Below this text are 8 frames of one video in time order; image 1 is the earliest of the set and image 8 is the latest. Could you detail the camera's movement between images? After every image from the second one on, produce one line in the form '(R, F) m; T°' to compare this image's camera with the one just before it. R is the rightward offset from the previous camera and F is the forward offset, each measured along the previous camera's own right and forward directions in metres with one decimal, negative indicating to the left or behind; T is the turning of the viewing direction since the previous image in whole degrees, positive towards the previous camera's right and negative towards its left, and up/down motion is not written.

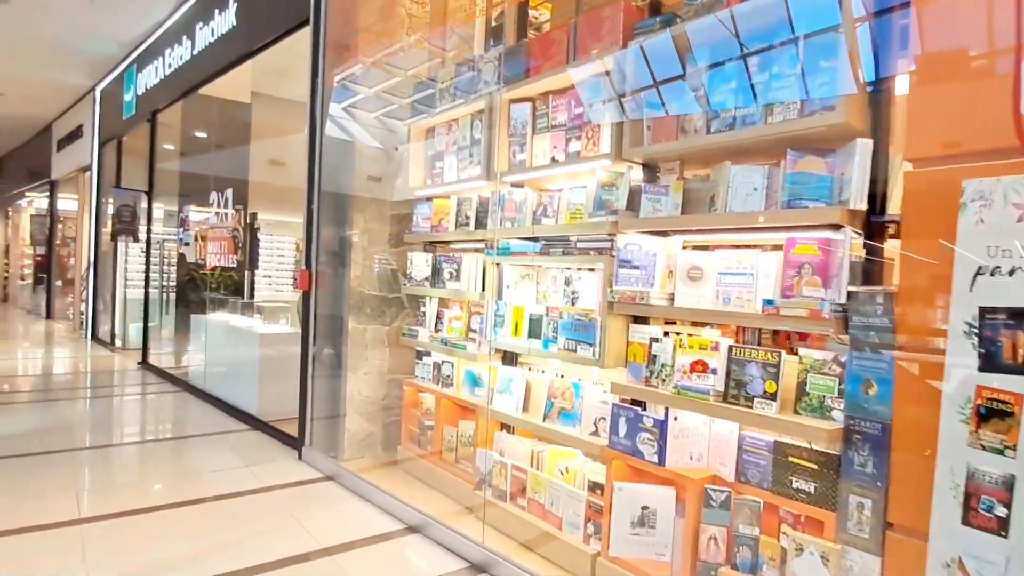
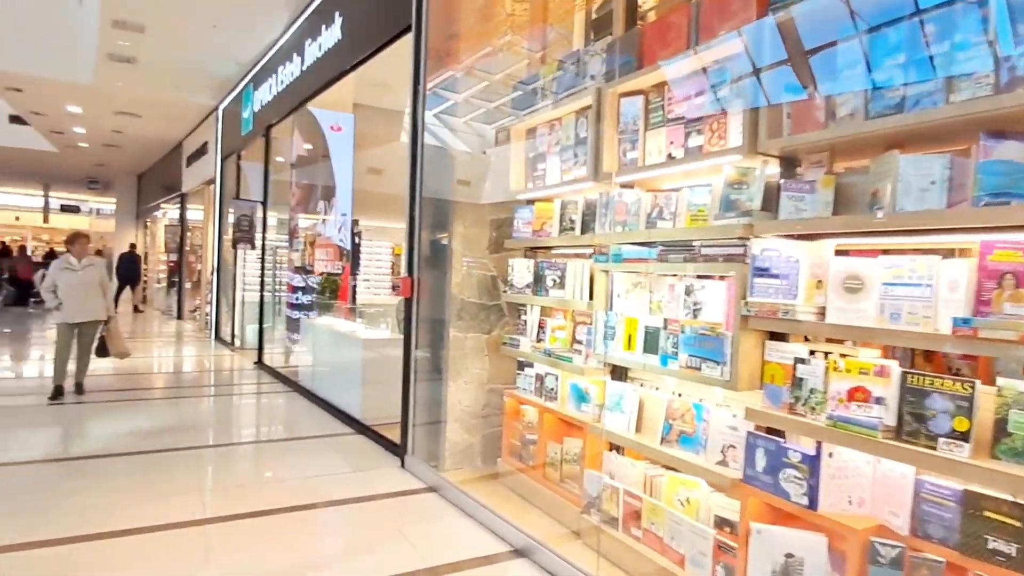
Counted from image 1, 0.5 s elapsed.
(-0.1, +0.2) m; -9°
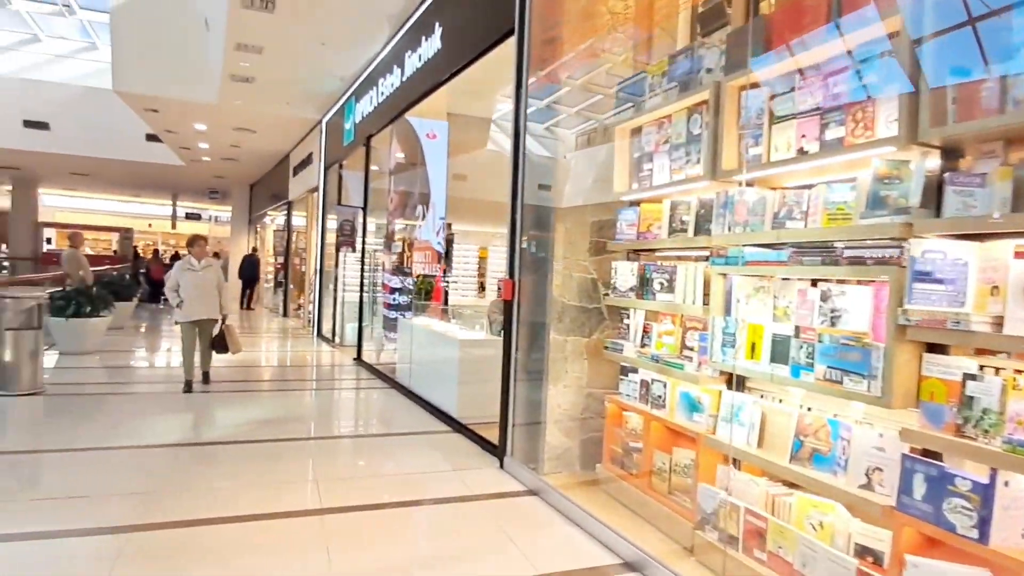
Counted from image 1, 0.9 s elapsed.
(-0.1, 0.0) m; -8°
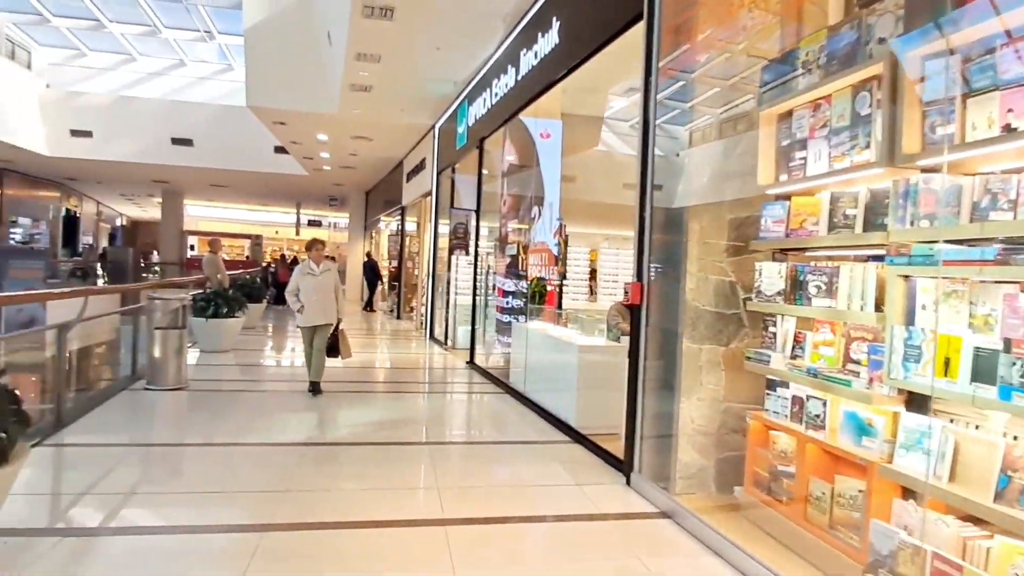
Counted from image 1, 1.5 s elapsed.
(-0.2, +0.2) m; -10°
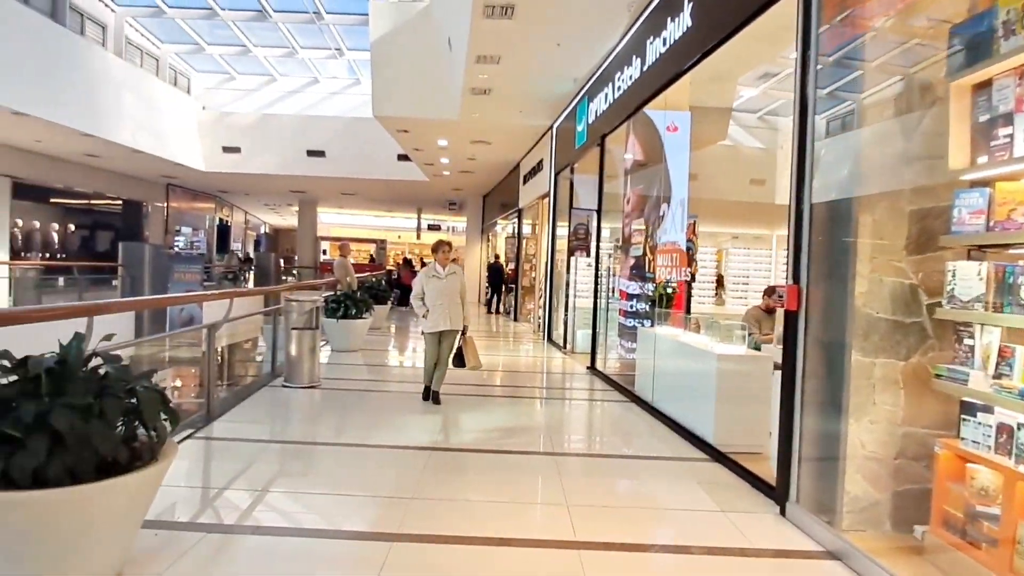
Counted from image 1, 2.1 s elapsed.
(-0.1, +0.2) m; -11°
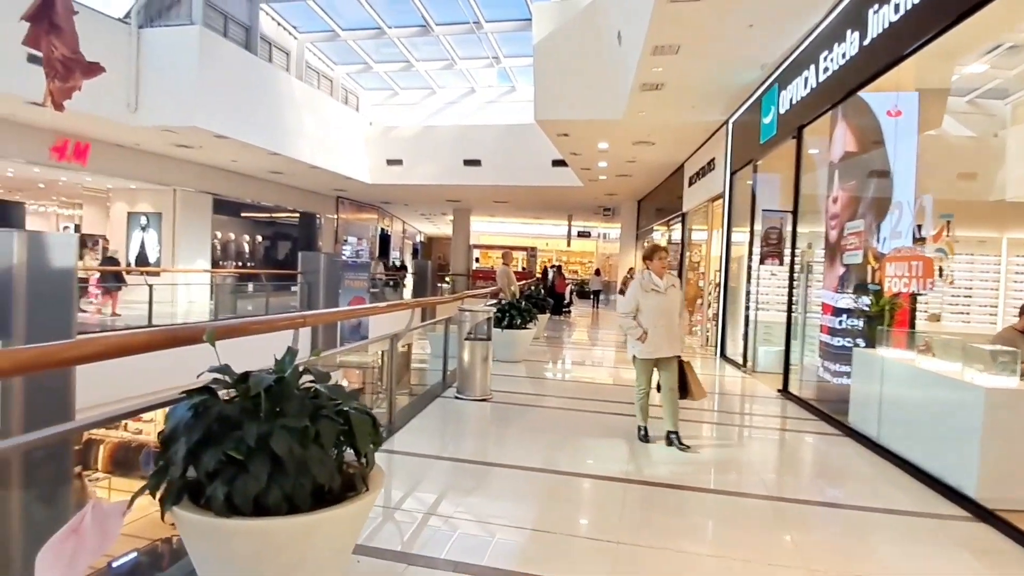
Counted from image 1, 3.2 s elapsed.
(-0.3, +0.3) m; -13°
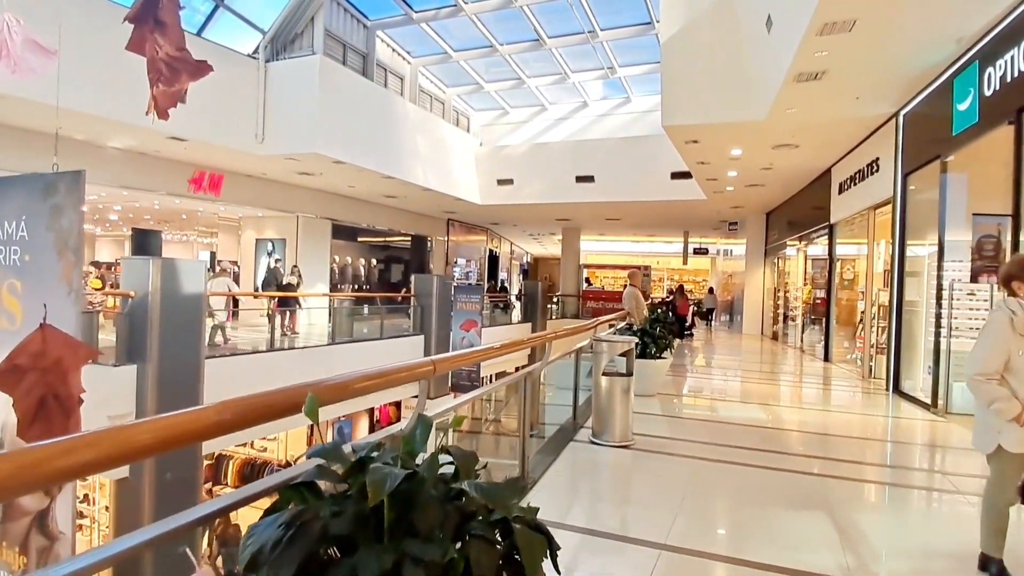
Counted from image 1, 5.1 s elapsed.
(-0.3, +0.6) m; -10°
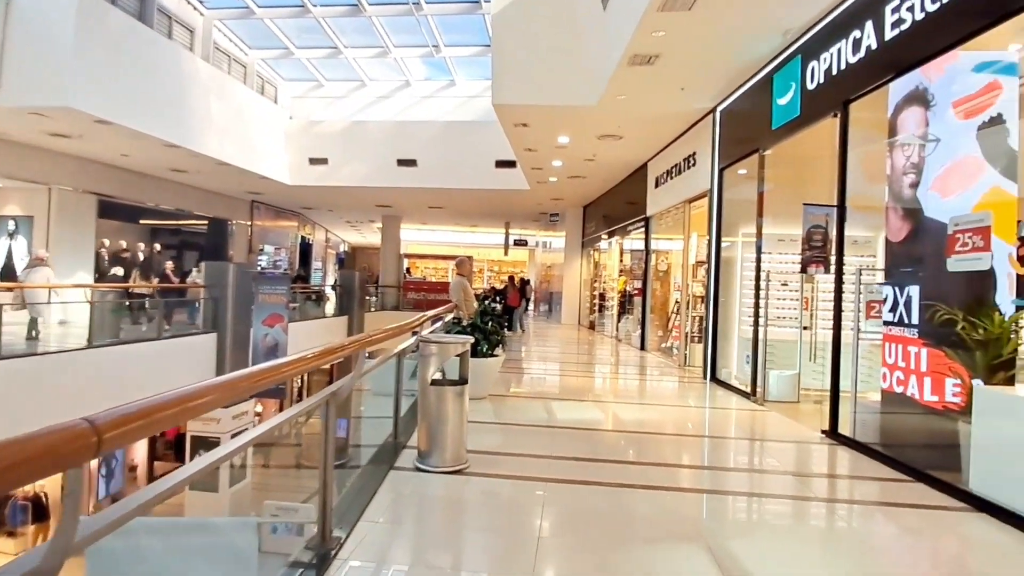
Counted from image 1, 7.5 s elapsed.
(+0.1, +0.7) m; +17°
